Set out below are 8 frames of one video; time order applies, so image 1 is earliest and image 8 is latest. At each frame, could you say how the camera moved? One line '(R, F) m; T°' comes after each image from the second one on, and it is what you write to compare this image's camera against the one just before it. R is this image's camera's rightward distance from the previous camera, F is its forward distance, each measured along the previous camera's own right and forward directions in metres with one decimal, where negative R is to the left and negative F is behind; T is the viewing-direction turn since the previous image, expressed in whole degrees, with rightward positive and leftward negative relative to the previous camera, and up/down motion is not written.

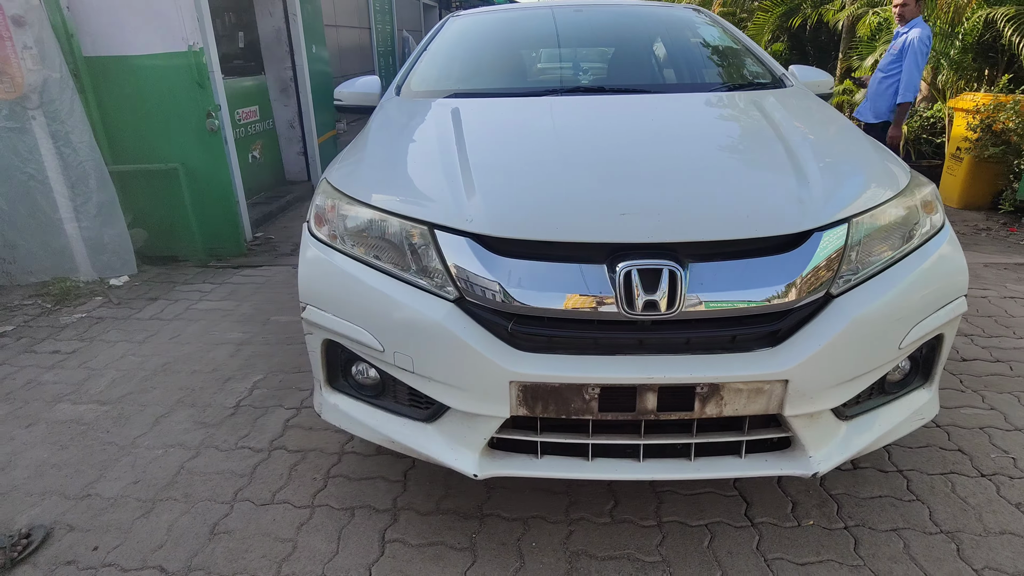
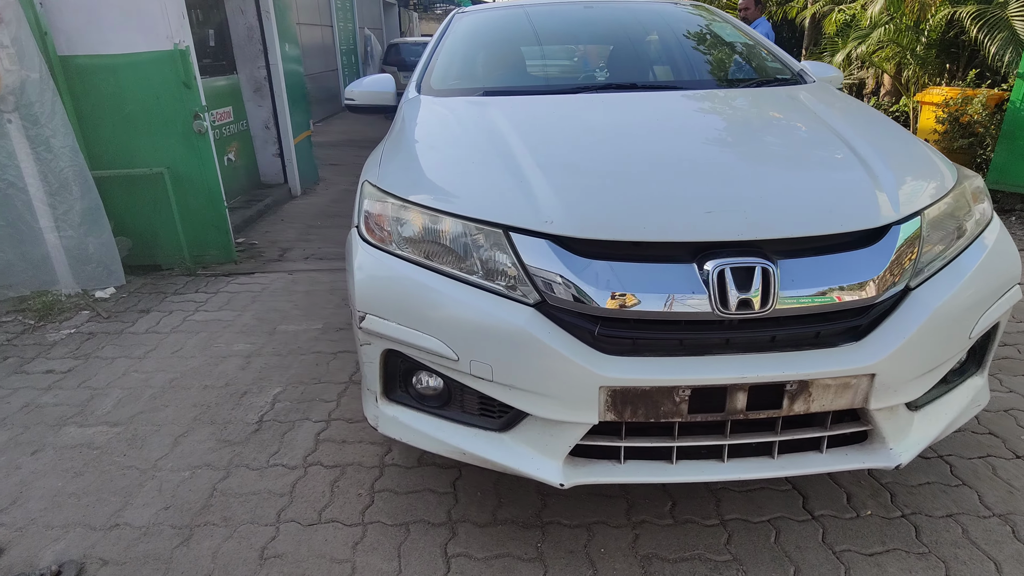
(-0.3, +0.1) m; +4°
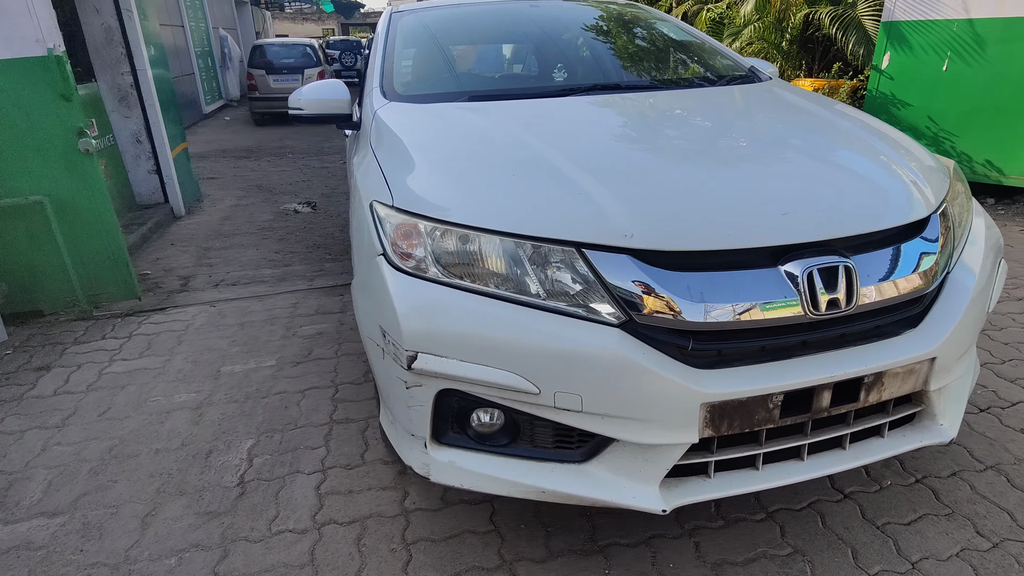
(-0.5, +0.2) m; +11°
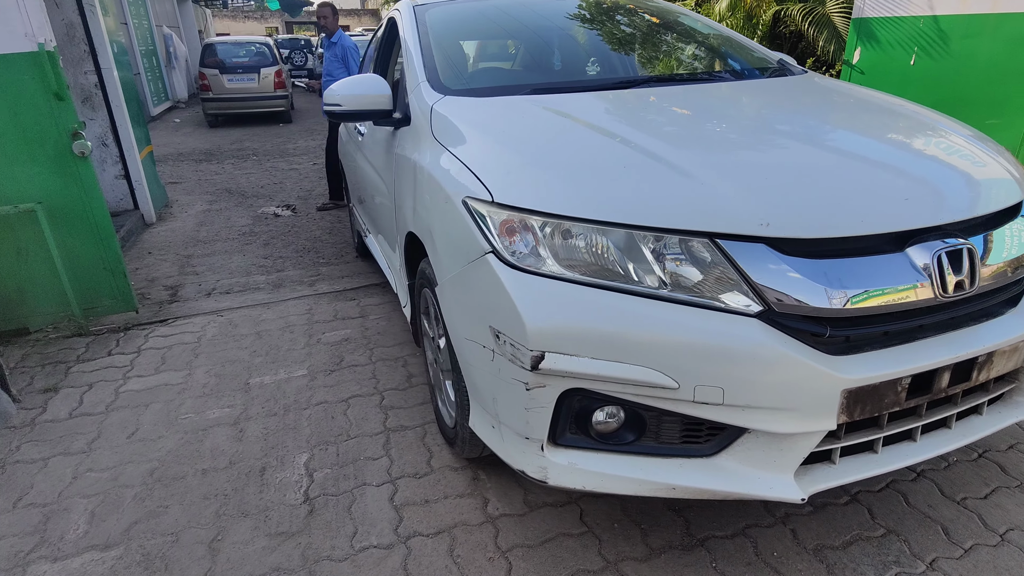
(-0.4, +0.1) m; +5°
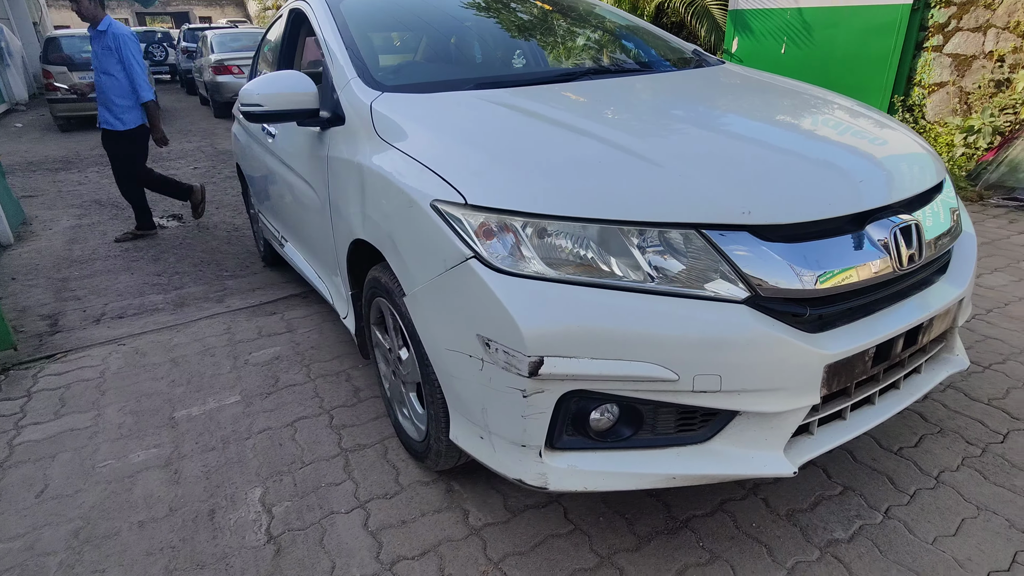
(-0.2, +0.1) m; +10°
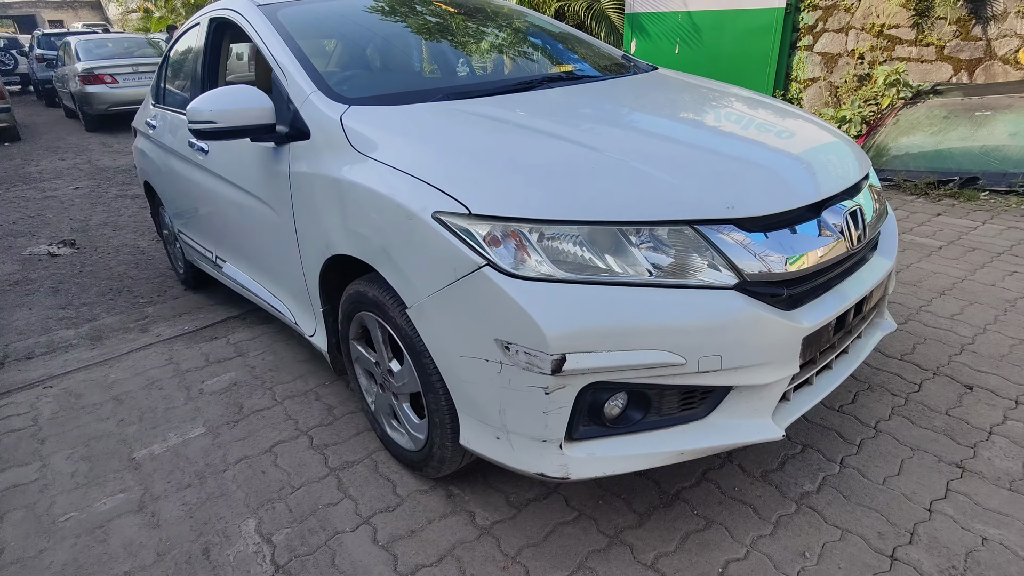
(-0.3, -0.1) m; +9°
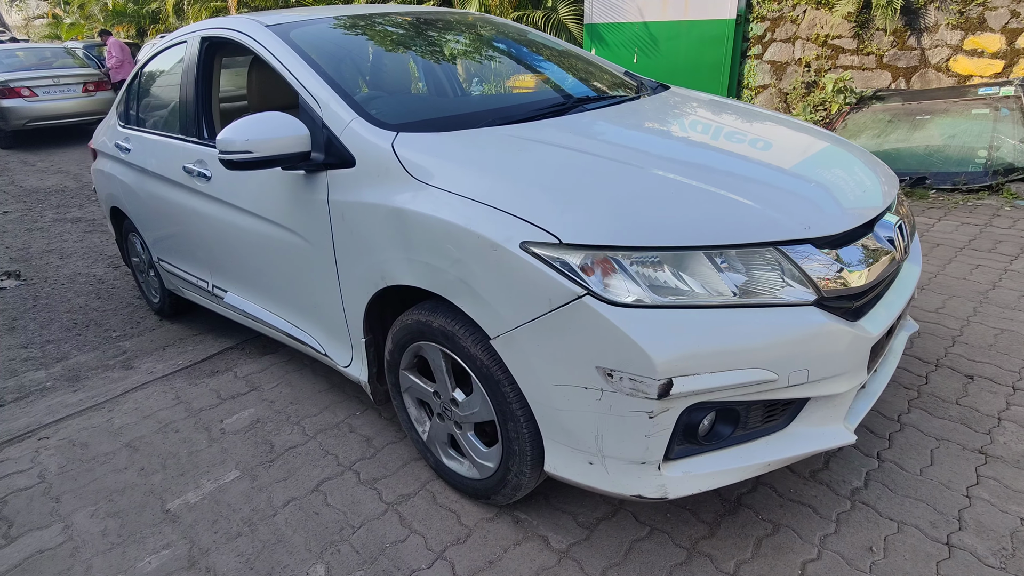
(-0.4, 0.0) m; +6°
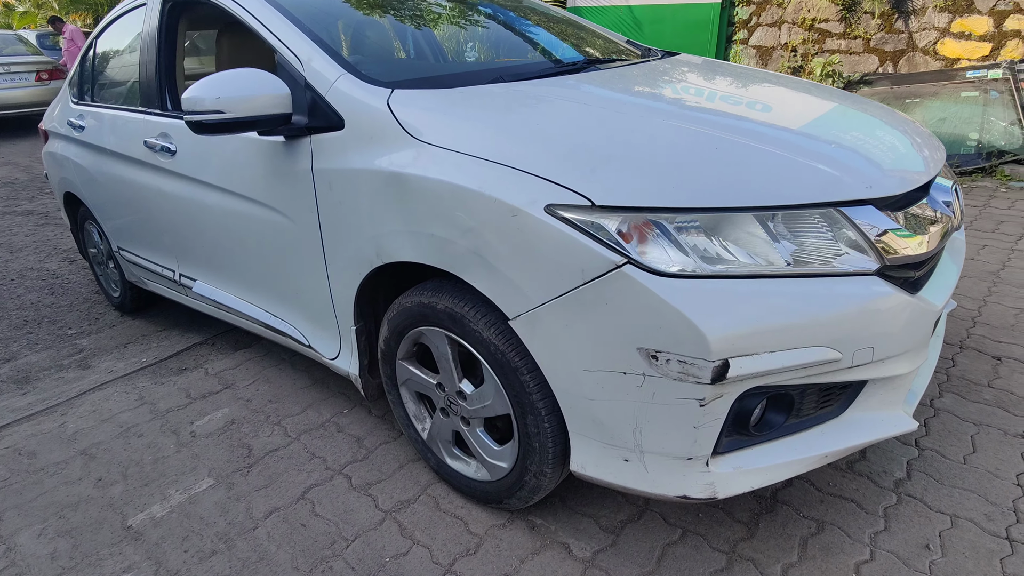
(-0.1, +0.2) m; +3°
